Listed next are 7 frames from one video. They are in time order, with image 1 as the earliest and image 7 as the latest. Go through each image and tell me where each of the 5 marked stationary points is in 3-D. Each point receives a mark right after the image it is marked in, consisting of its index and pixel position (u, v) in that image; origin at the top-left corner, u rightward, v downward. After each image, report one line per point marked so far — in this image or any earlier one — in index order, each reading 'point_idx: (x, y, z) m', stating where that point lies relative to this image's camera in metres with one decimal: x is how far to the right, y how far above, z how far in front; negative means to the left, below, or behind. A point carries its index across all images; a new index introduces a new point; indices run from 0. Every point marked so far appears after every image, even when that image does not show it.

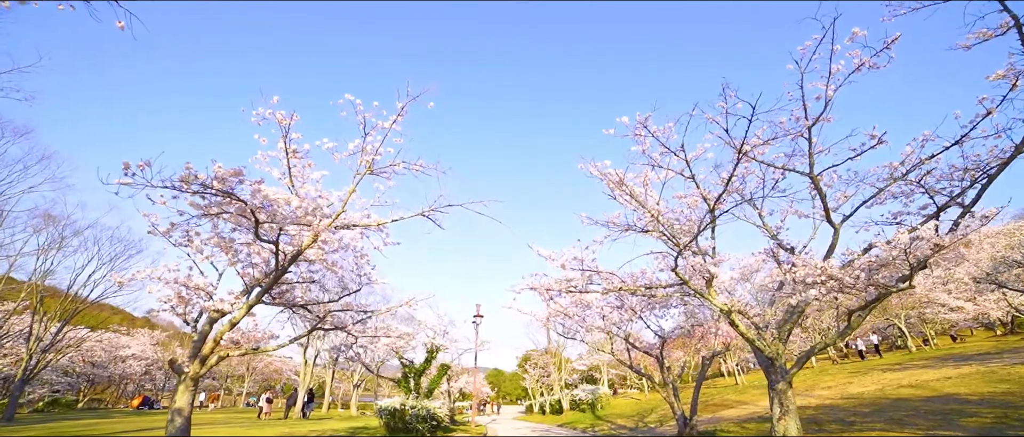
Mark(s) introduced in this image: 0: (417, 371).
0: (-3.5, -5.5, +15.8) m
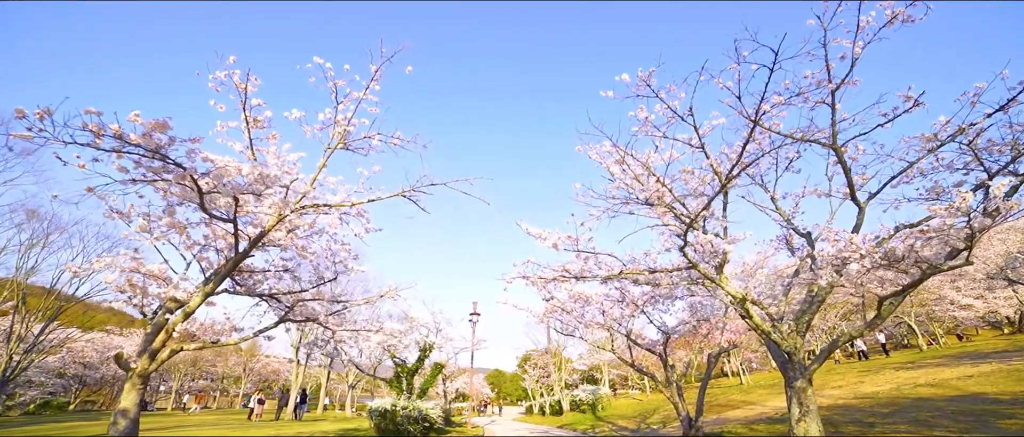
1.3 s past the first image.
0: (-3.6, -5.3, +15.2) m
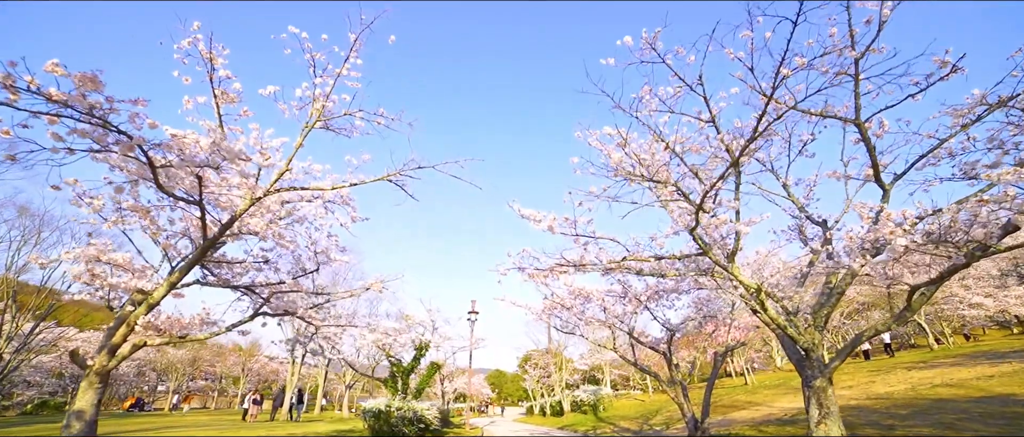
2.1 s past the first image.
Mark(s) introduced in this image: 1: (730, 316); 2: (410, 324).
0: (-3.6, -5.1, +14.7) m
1: (+6.0, -2.6, +11.9) m
2: (-4.1, -4.2, +17.5) m
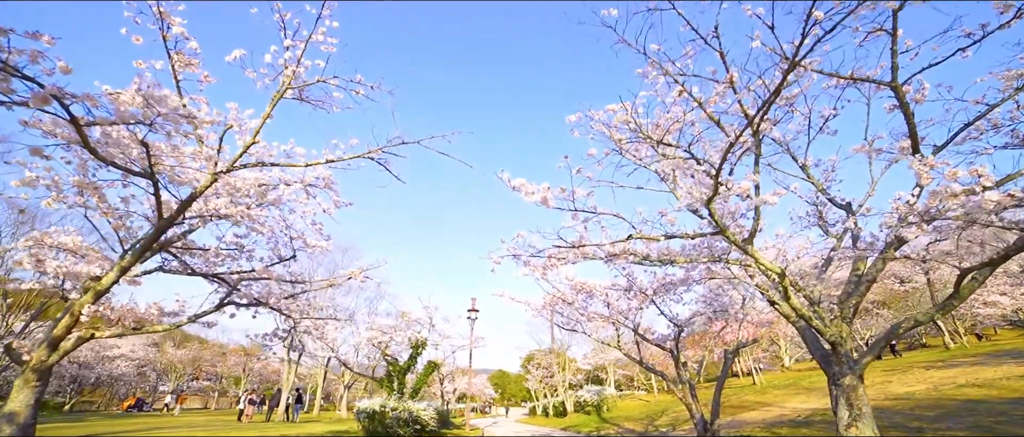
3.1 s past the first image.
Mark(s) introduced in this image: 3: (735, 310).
0: (-3.6, -4.9, +14.2) m
1: (+6.0, -2.4, +11.3) m
2: (-4.1, -4.0, +17.0) m
3: (+6.0, -2.5, +11.7) m
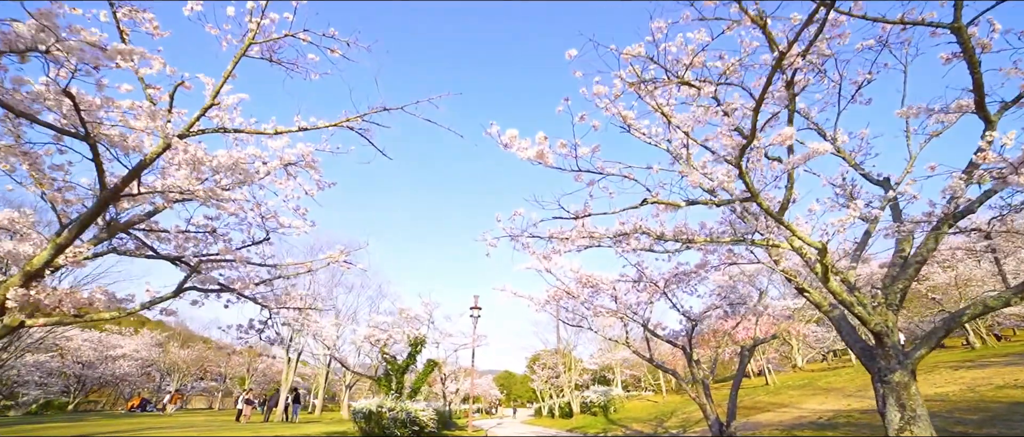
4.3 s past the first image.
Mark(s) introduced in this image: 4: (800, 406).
0: (-3.5, -4.7, +13.7) m
1: (+6.0, -2.1, +10.7) m
2: (-3.9, -3.8, +16.5) m
3: (+6.1, -2.2, +11.1) m
4: (+9.2, -6.0, +14.0) m
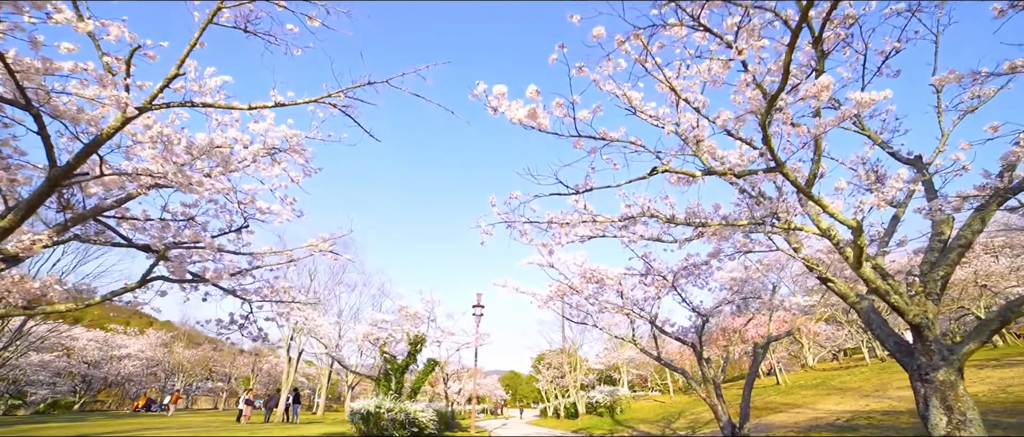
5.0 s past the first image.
0: (-3.4, -4.5, +13.3) m
1: (+6.1, -1.9, +10.2) m
2: (-3.8, -3.6, +16.1) m
3: (+6.1, -2.0, +10.6) m
4: (+9.3, -5.8, +13.4) m
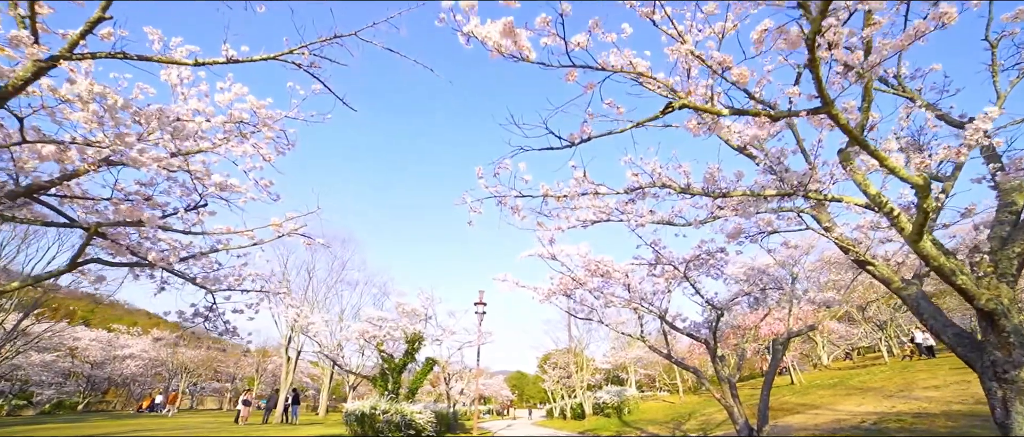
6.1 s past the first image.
0: (-3.4, -4.3, +12.8) m
1: (+6.1, -1.7, +9.5) m
2: (-3.7, -3.4, +15.6) m
3: (+6.1, -1.8, +9.9) m
4: (+9.4, -5.5, +12.7) m
